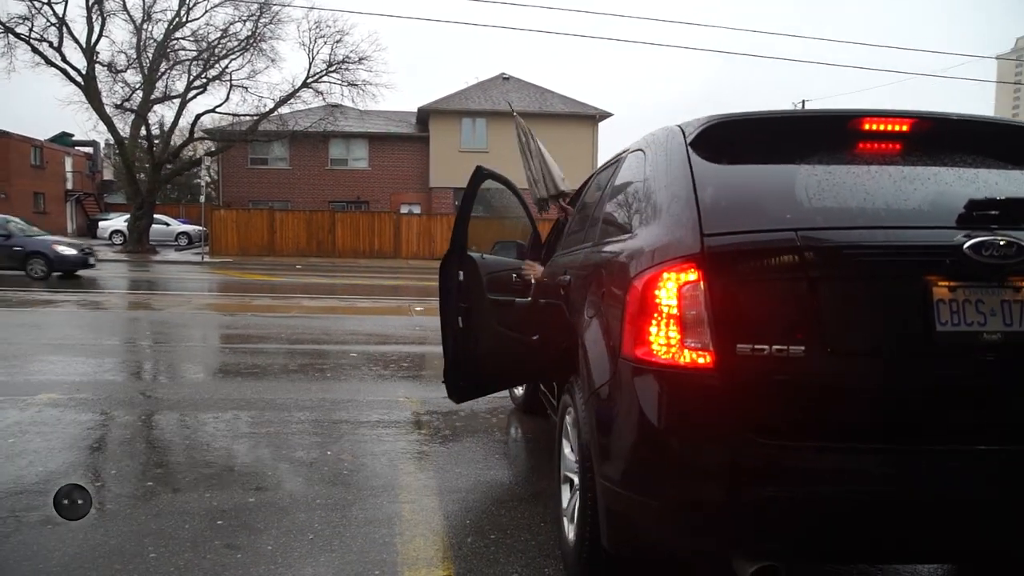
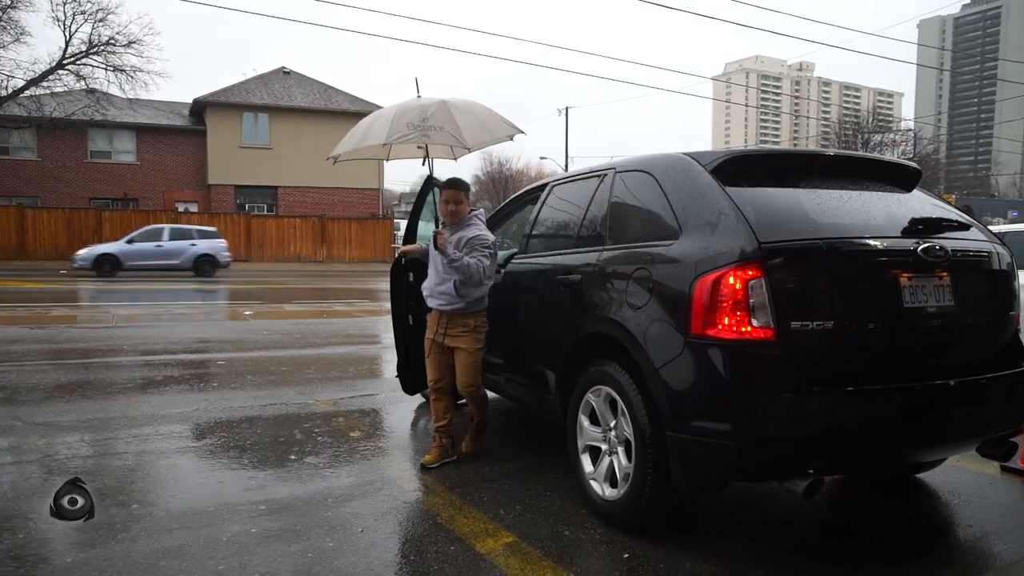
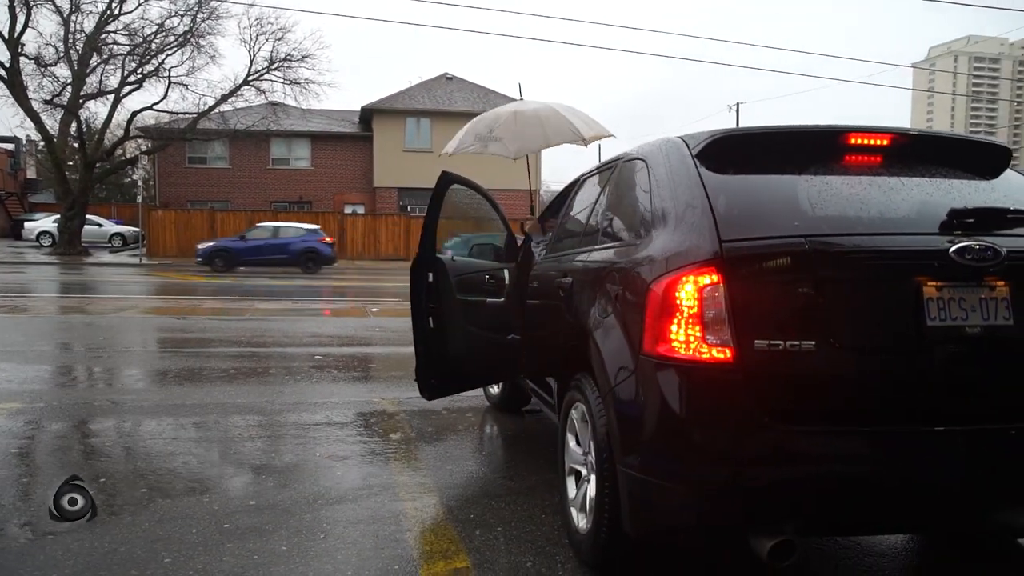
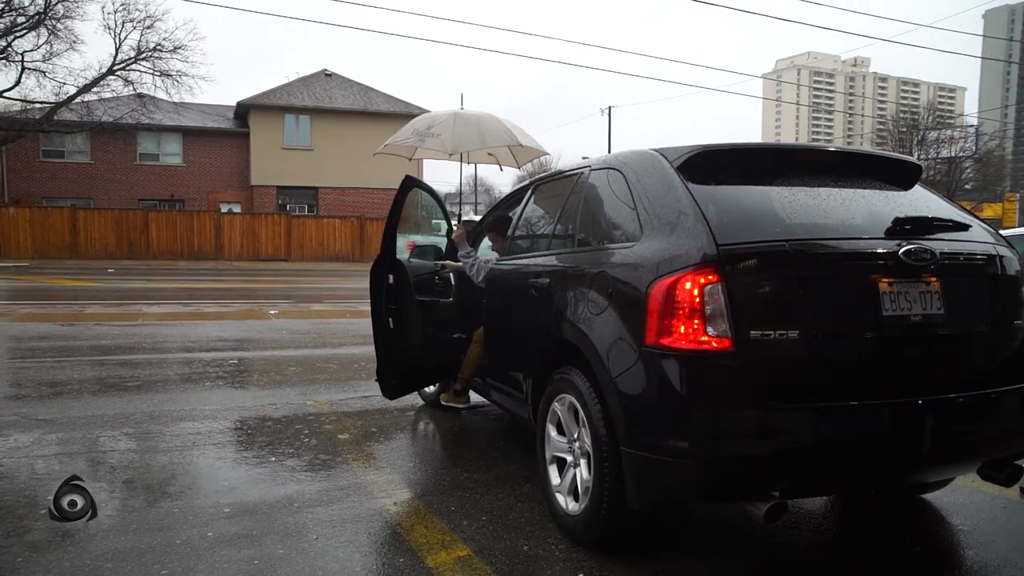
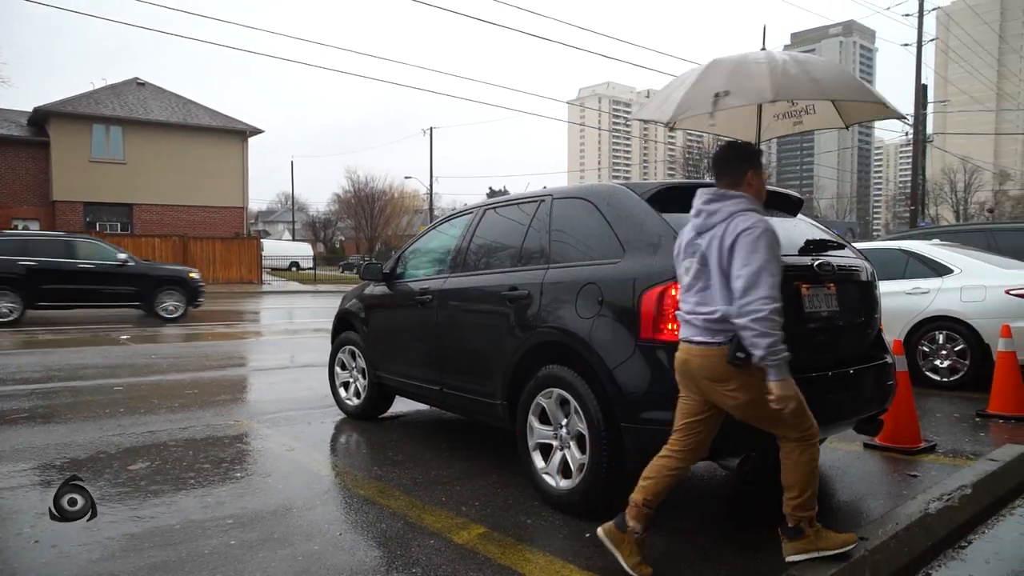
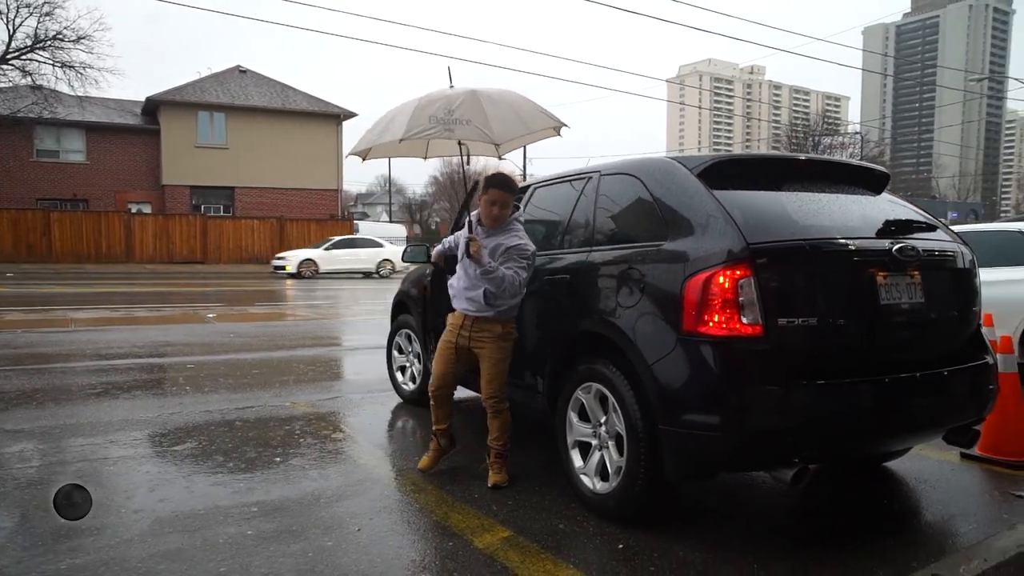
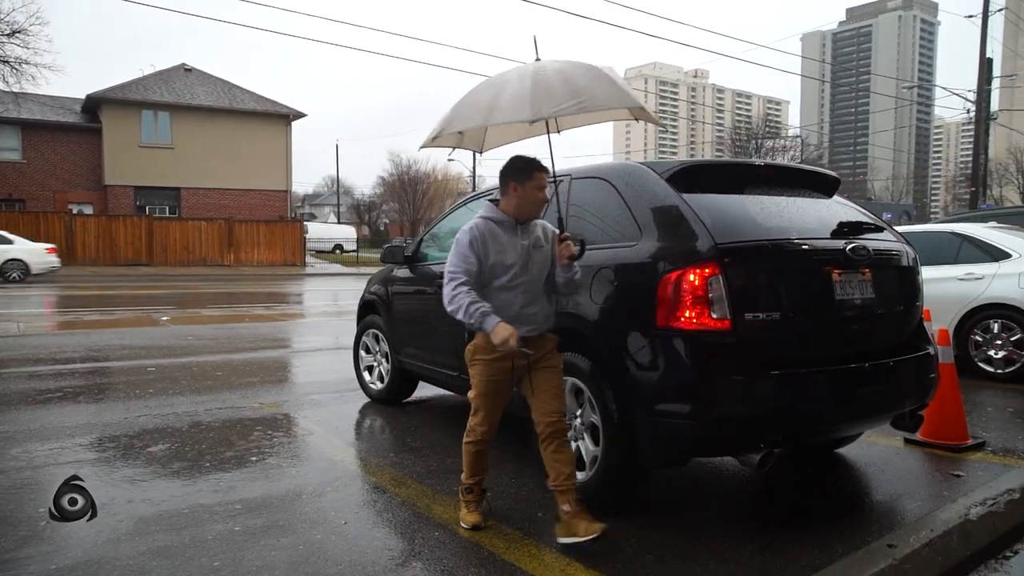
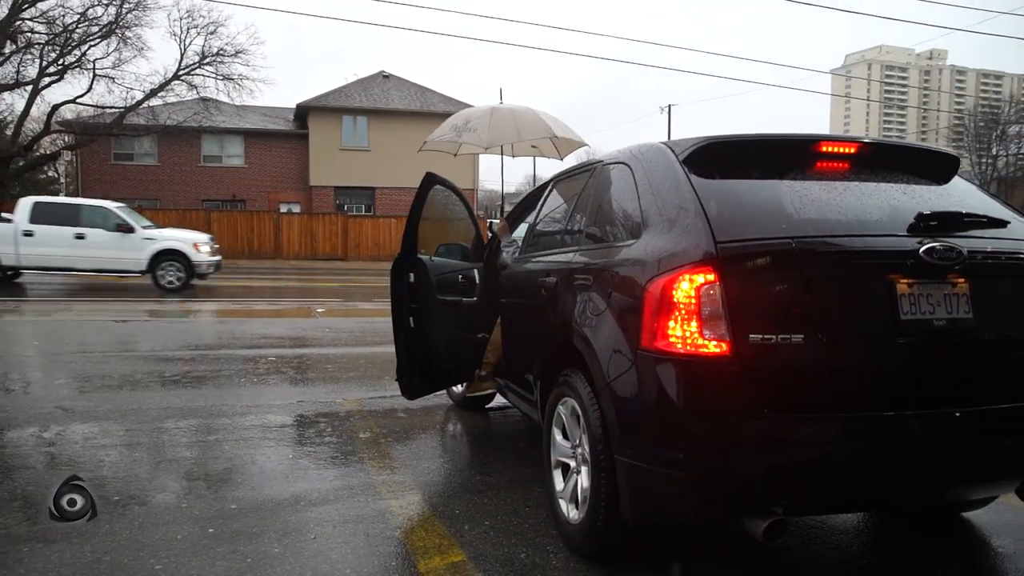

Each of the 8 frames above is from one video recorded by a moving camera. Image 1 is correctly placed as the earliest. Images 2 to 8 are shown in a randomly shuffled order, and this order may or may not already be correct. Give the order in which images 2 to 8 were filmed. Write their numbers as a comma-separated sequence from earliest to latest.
3, 8, 4, 2, 6, 7, 5
